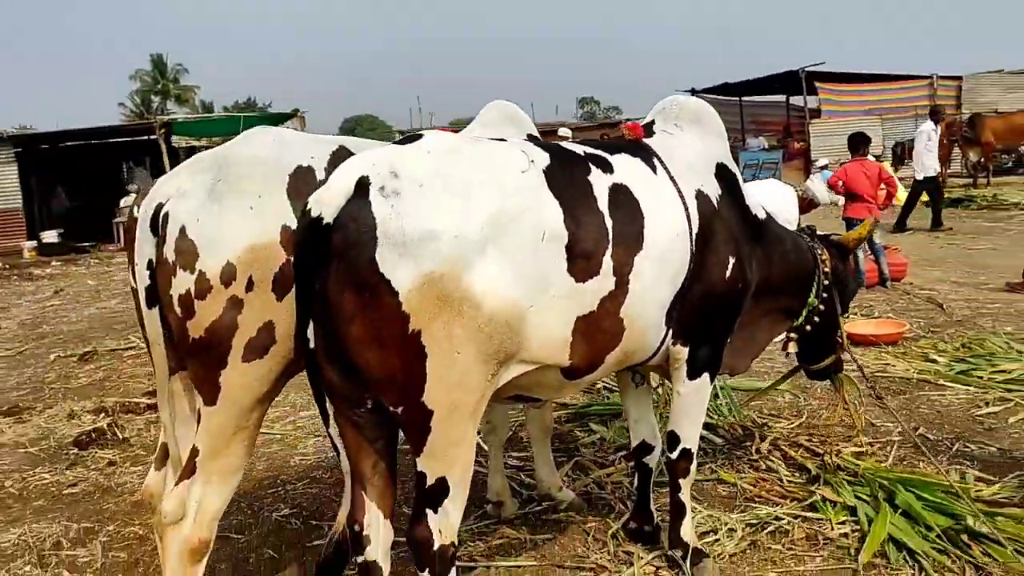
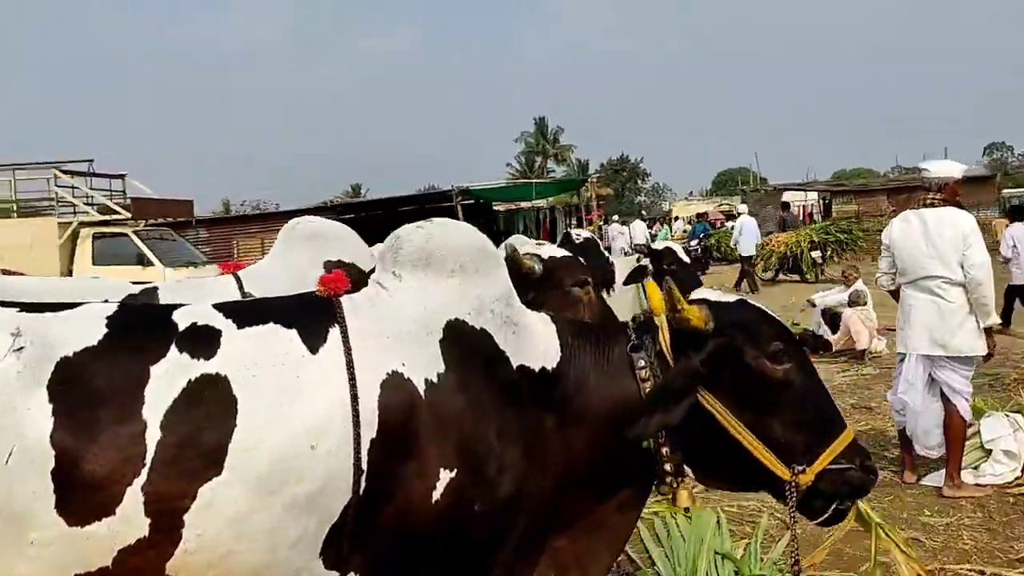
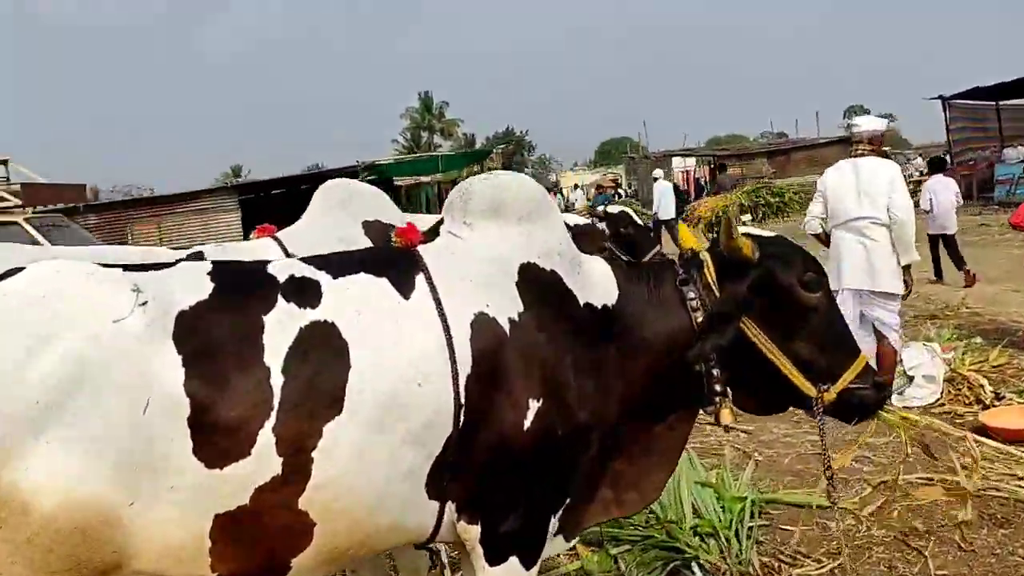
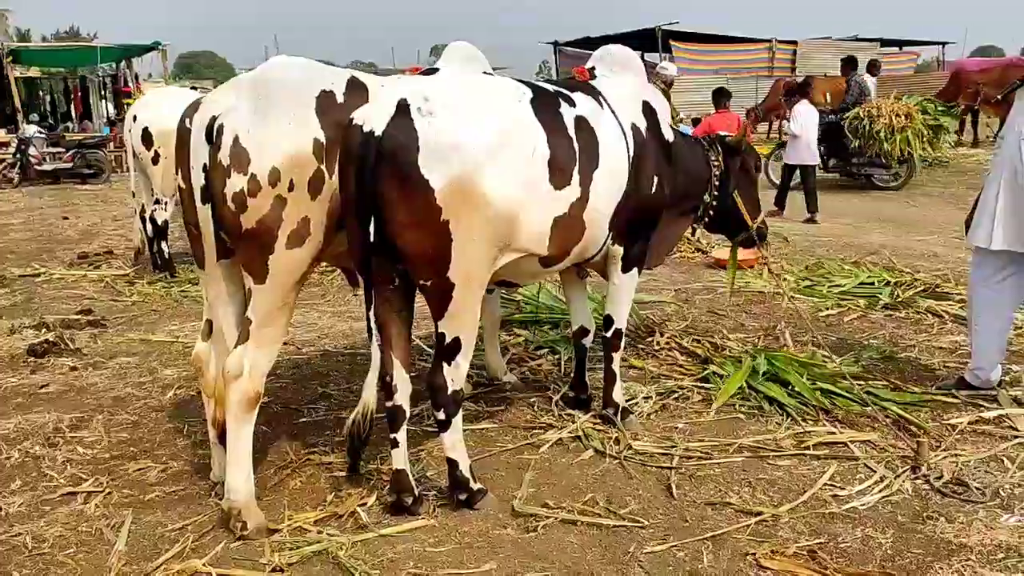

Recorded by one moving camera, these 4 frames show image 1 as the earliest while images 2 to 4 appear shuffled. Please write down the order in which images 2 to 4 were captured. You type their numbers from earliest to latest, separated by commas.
4, 3, 2
